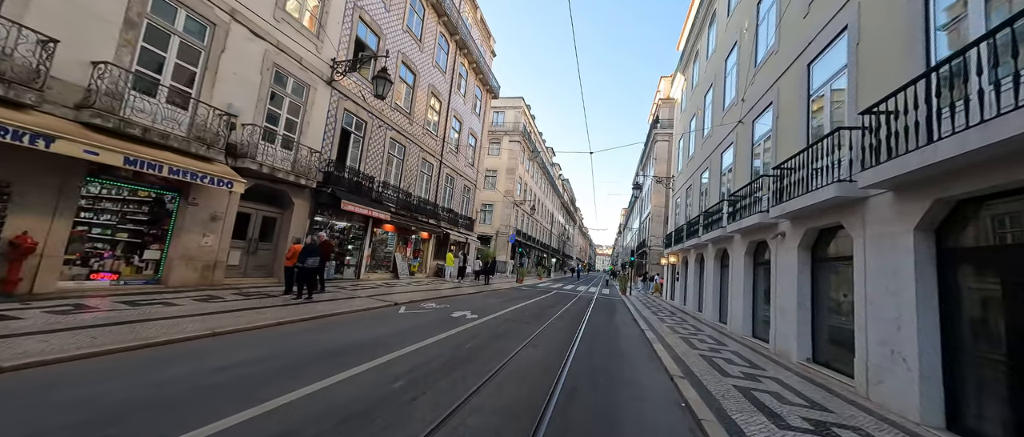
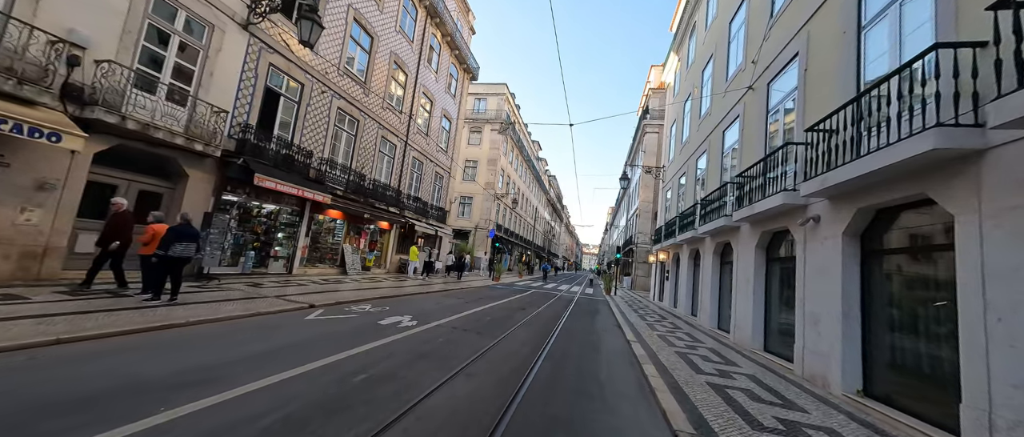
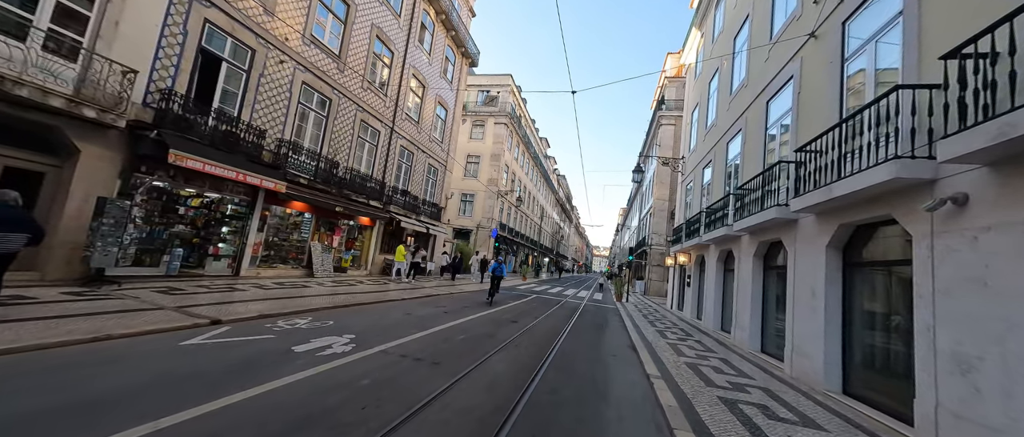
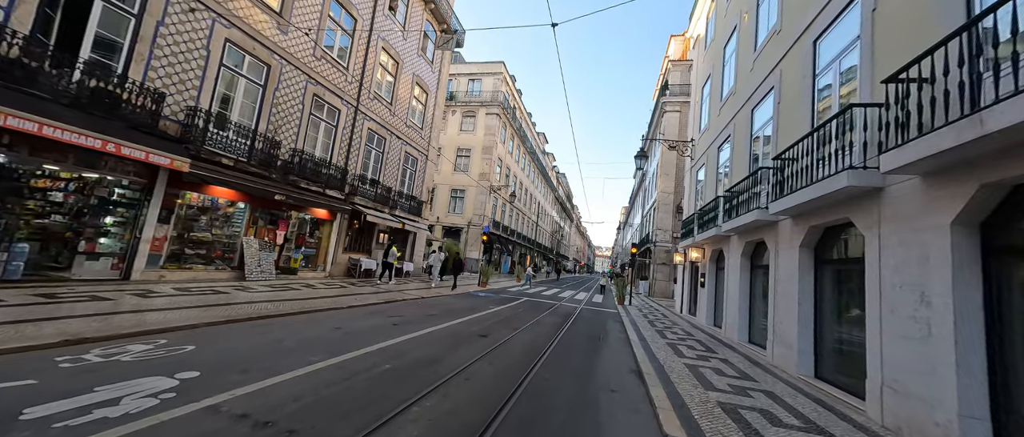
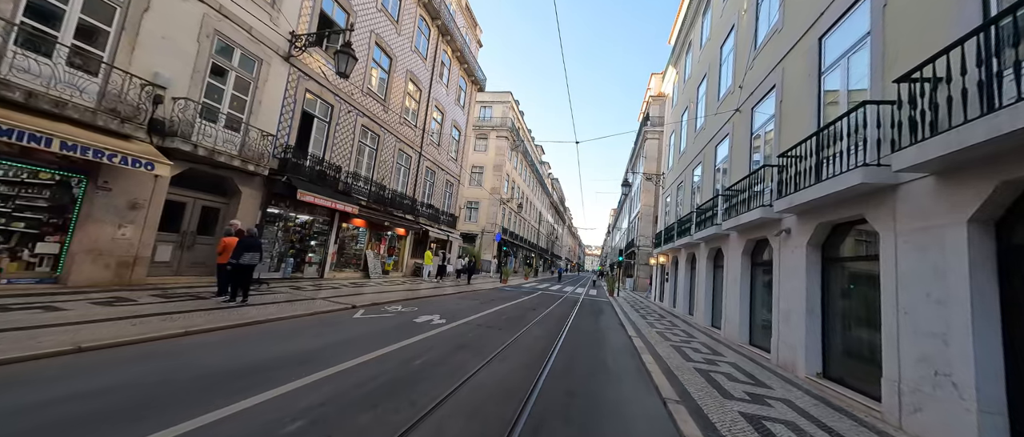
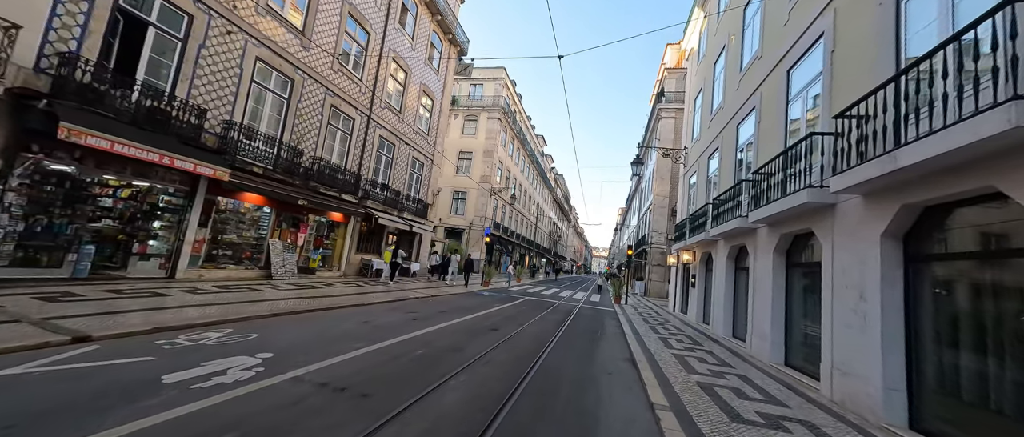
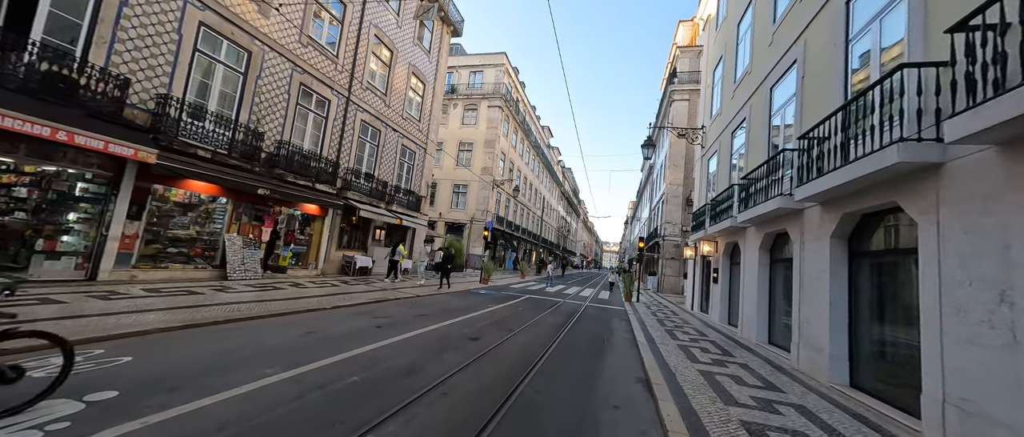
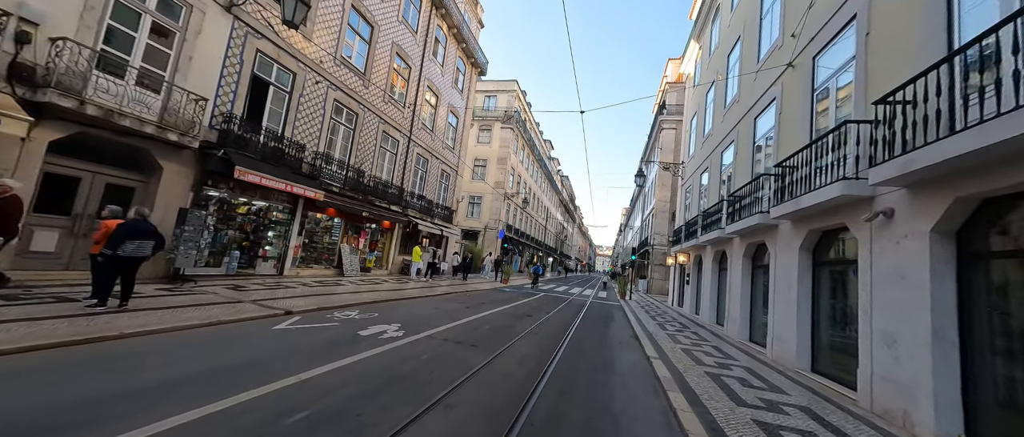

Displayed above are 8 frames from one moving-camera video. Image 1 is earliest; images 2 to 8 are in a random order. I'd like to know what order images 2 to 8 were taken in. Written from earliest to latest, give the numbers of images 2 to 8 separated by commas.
5, 2, 8, 3, 6, 4, 7
